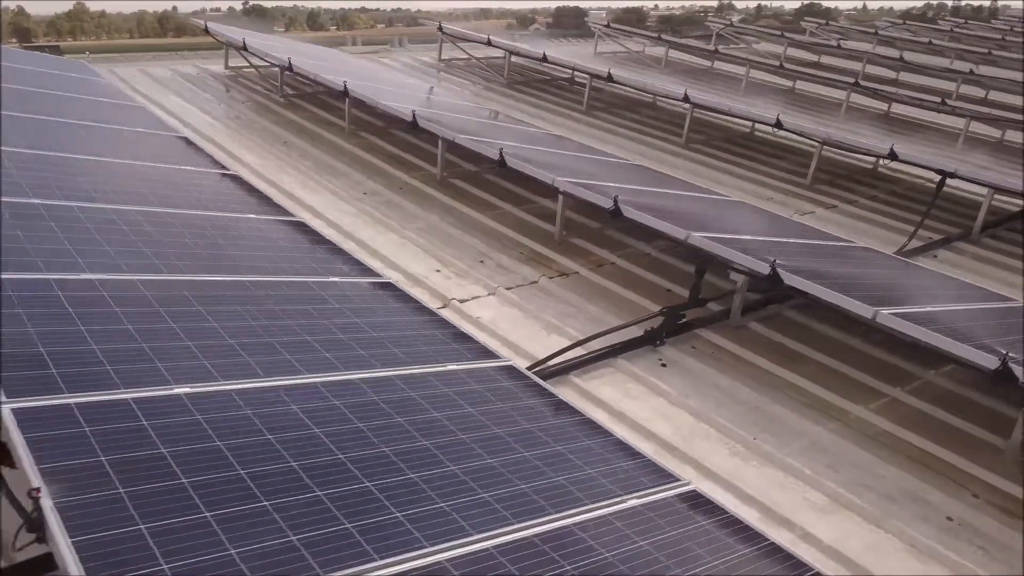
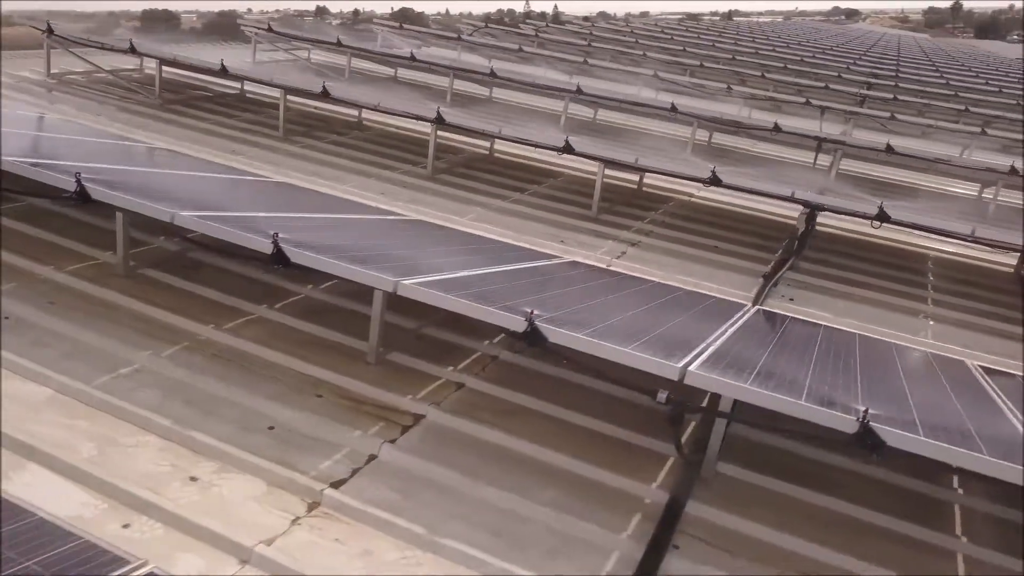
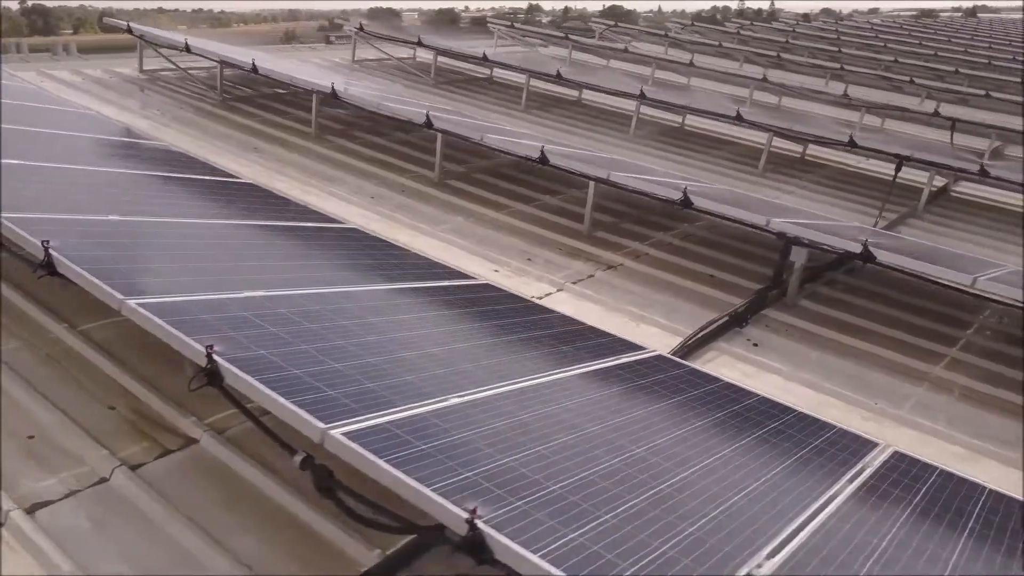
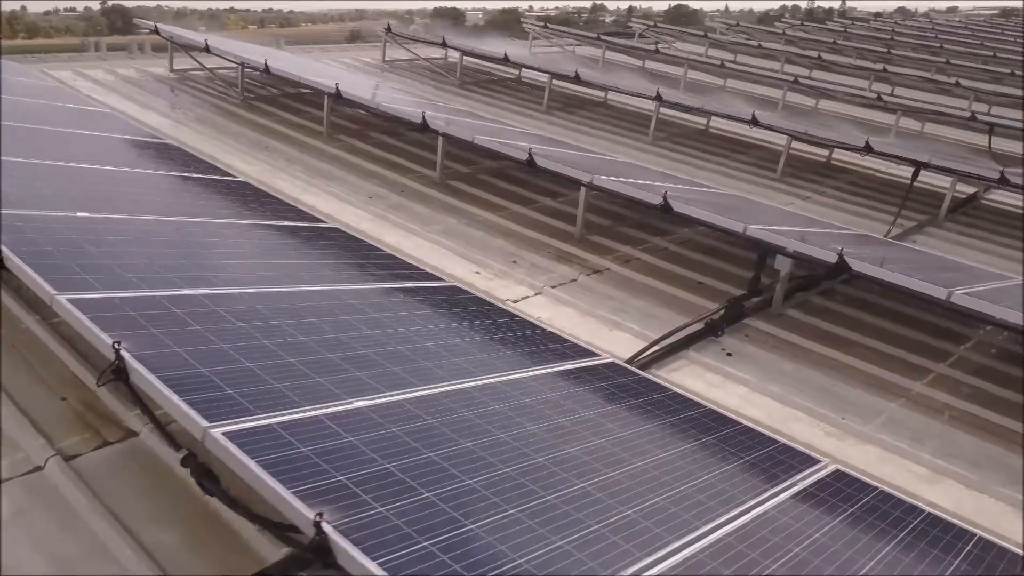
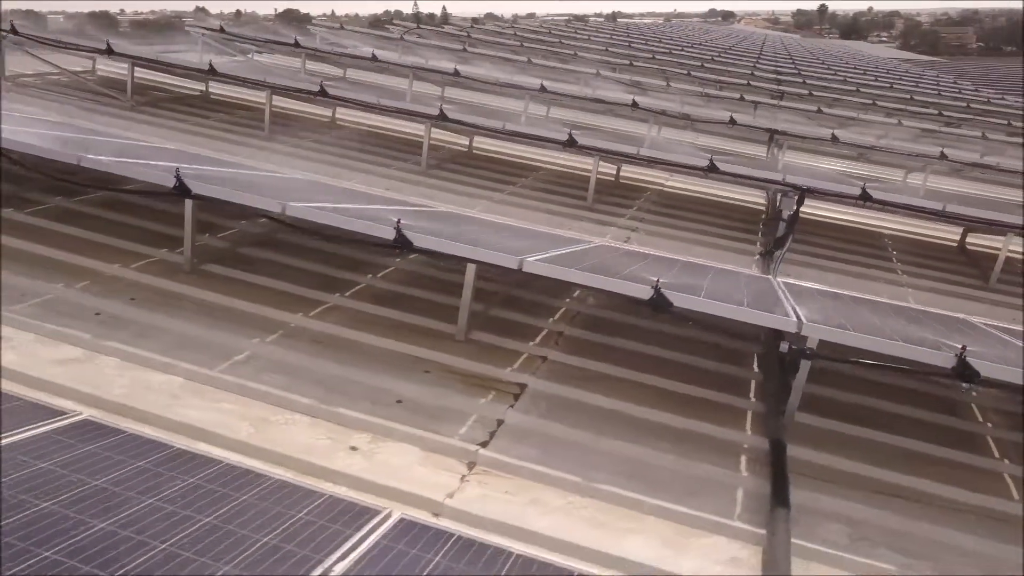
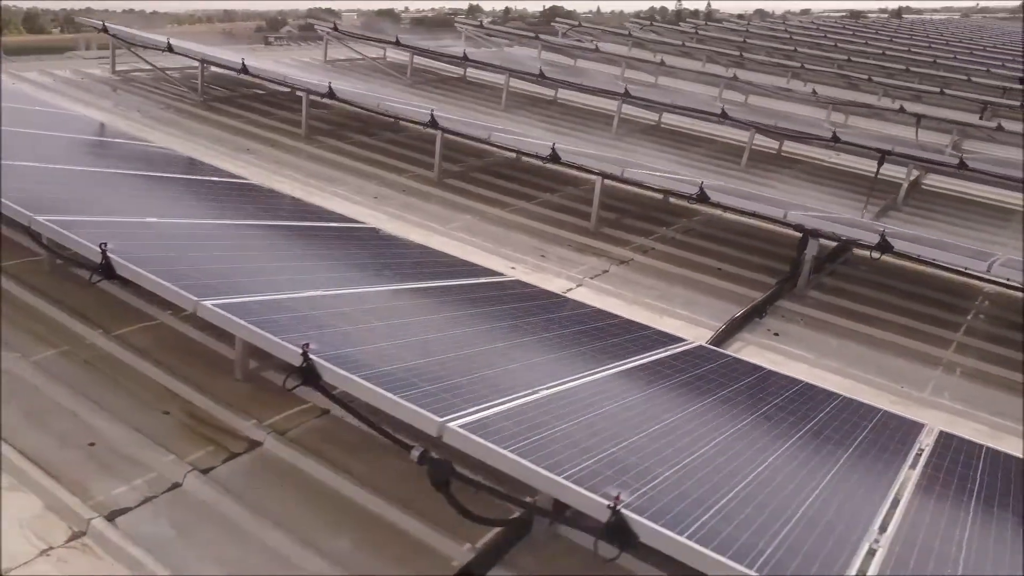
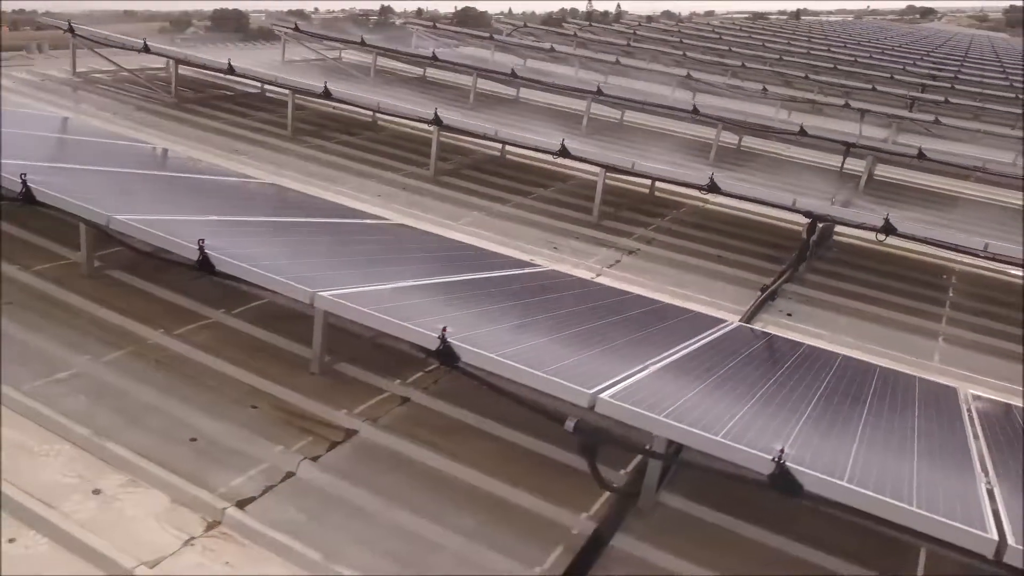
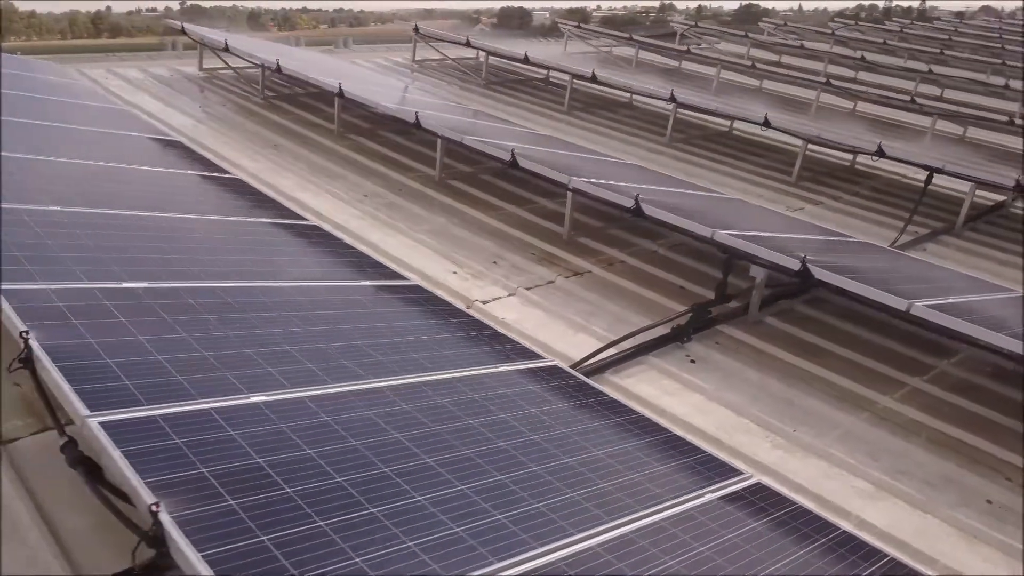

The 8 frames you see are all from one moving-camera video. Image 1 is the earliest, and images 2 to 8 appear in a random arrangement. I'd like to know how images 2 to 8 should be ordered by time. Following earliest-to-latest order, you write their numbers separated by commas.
8, 4, 3, 6, 7, 2, 5
